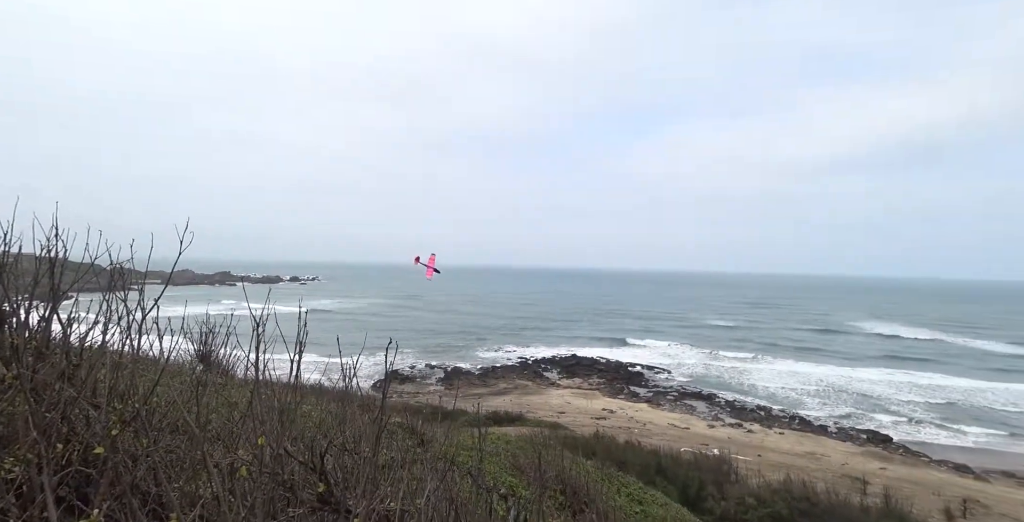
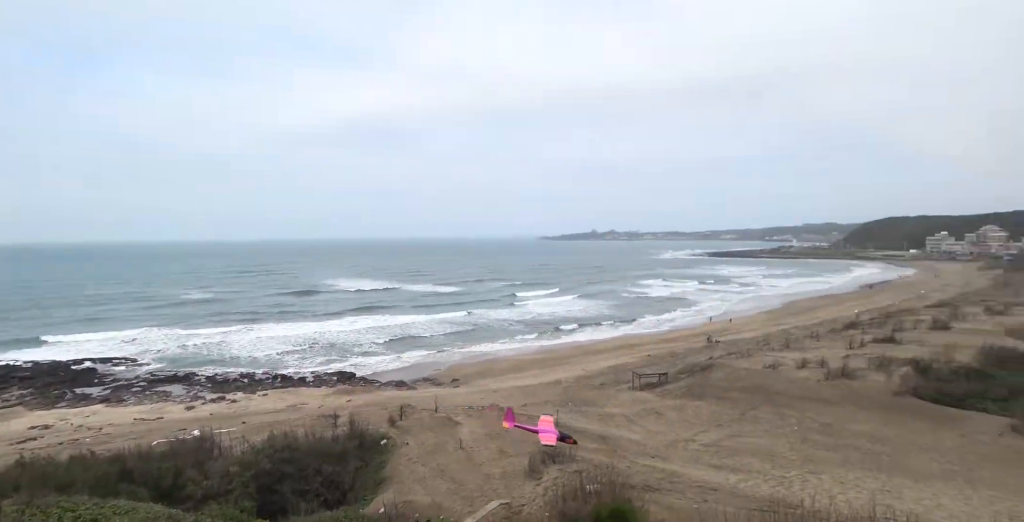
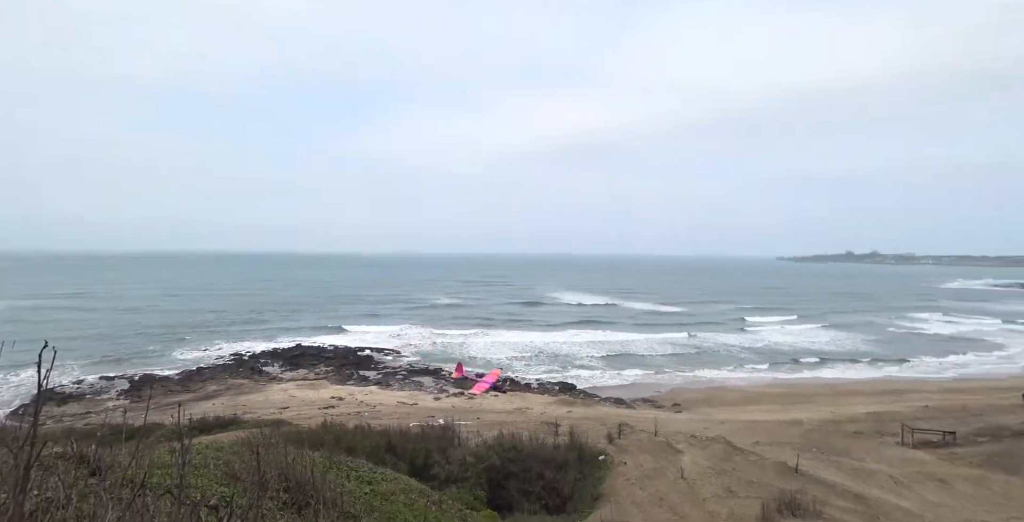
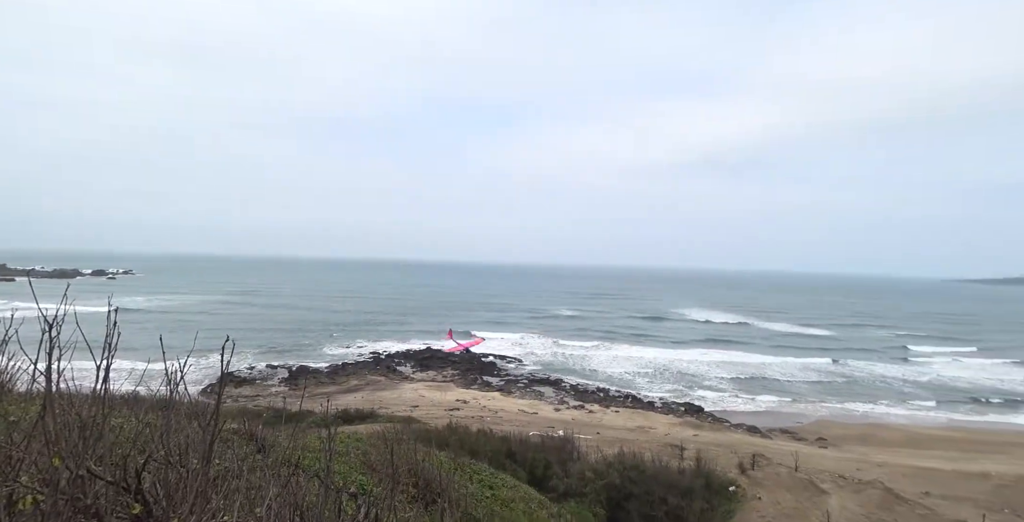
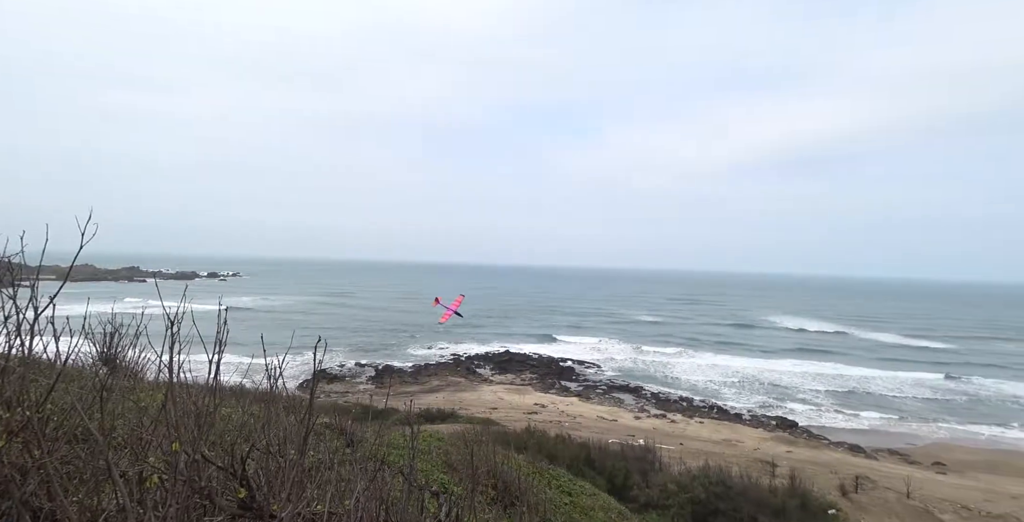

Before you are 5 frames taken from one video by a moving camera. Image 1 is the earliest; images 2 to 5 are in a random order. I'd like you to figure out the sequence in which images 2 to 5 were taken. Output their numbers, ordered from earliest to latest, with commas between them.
5, 4, 3, 2
